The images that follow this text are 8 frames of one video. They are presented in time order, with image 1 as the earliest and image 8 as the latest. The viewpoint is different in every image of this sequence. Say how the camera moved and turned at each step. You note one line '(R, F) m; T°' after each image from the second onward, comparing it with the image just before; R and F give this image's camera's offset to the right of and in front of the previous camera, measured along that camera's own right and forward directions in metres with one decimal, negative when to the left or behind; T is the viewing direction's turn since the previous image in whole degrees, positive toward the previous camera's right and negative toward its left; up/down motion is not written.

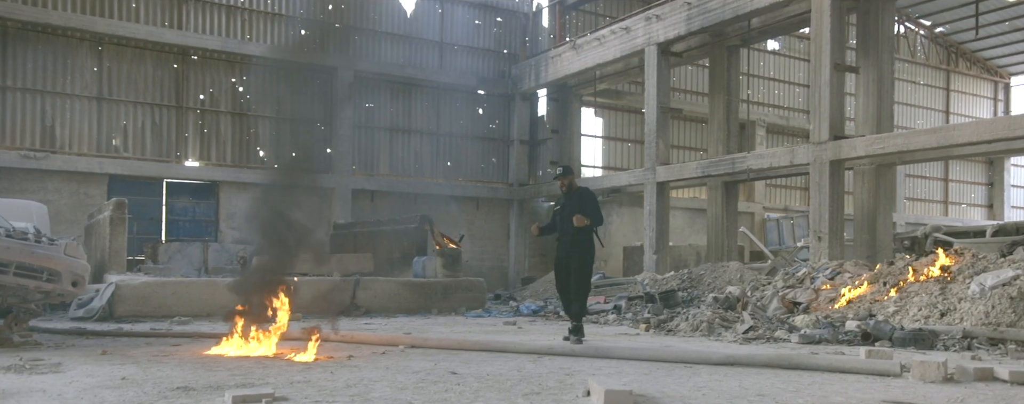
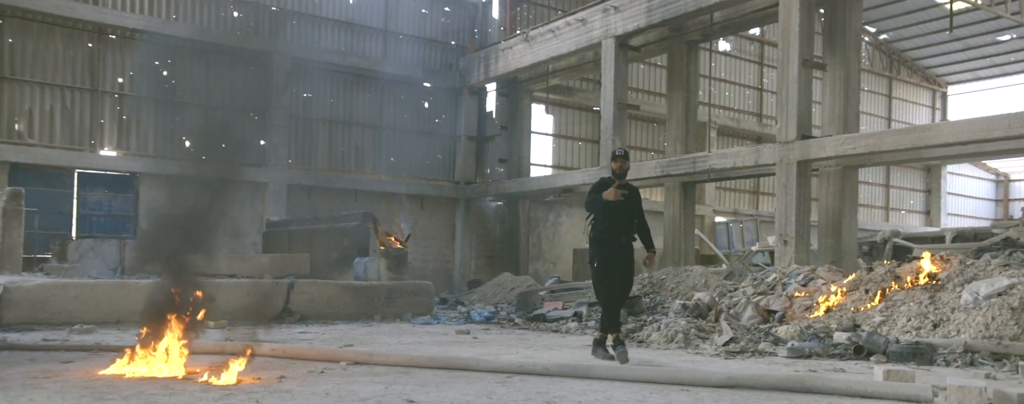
(-0.2, +1.2) m; +4°
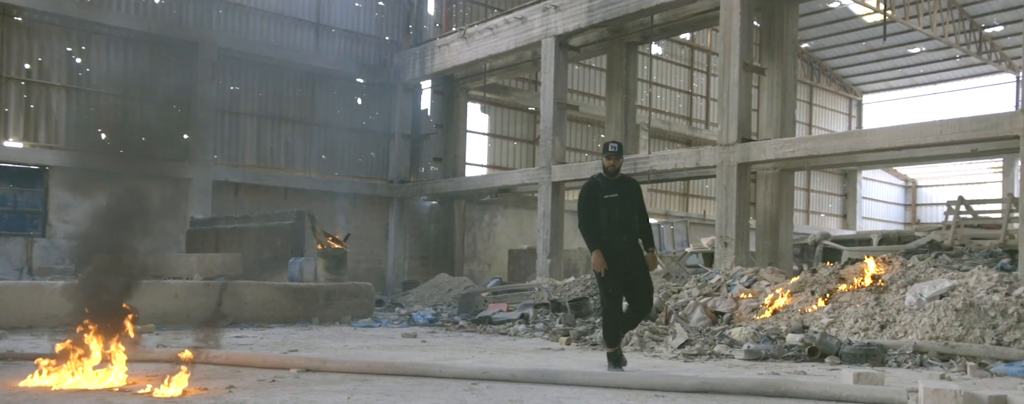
(-0.3, +0.3) m; +5°
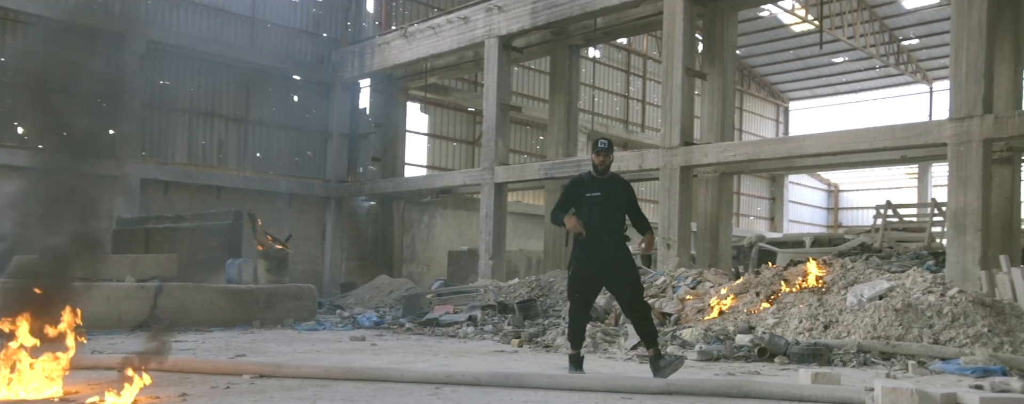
(-0.3, +0.1) m; +4°
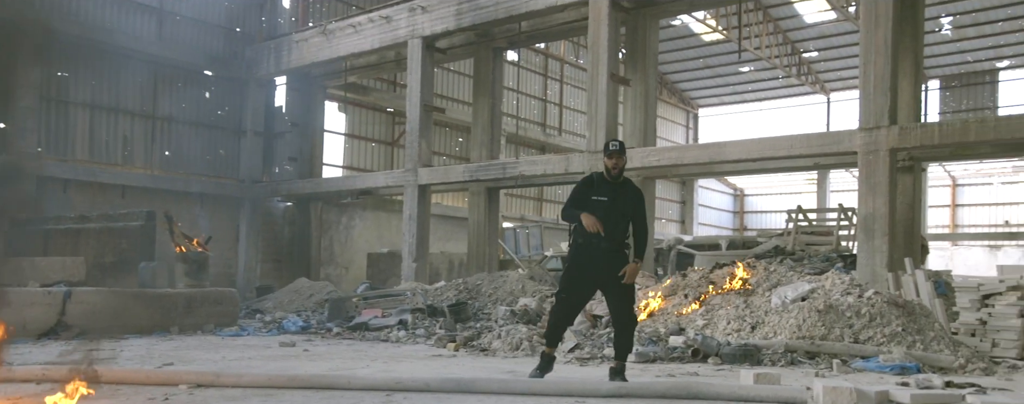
(-0.3, 0.0) m; +6°
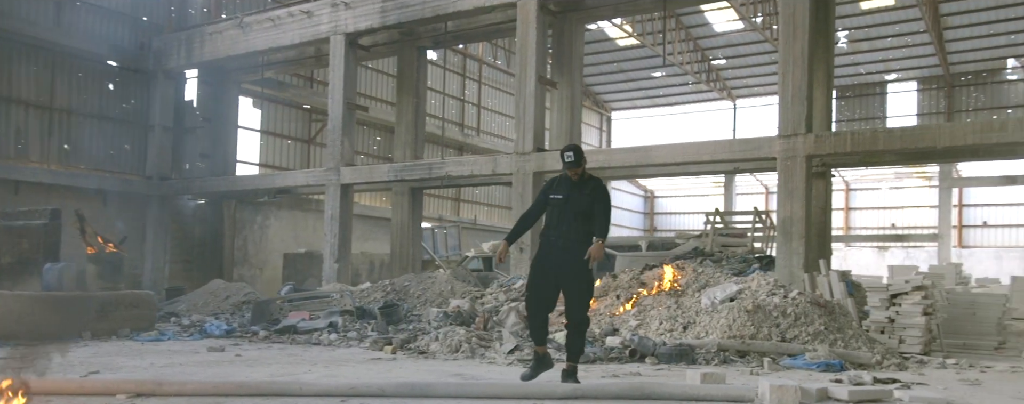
(-0.4, 0.0) m; +6°
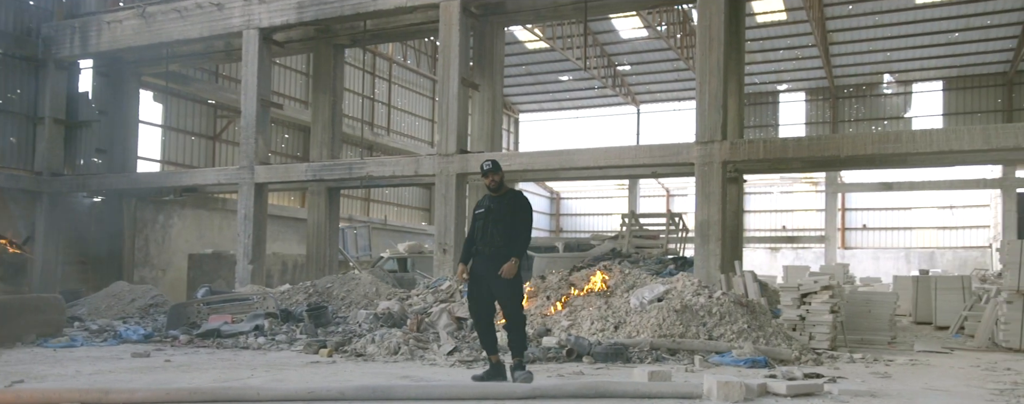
(-0.5, -0.1) m; +7°
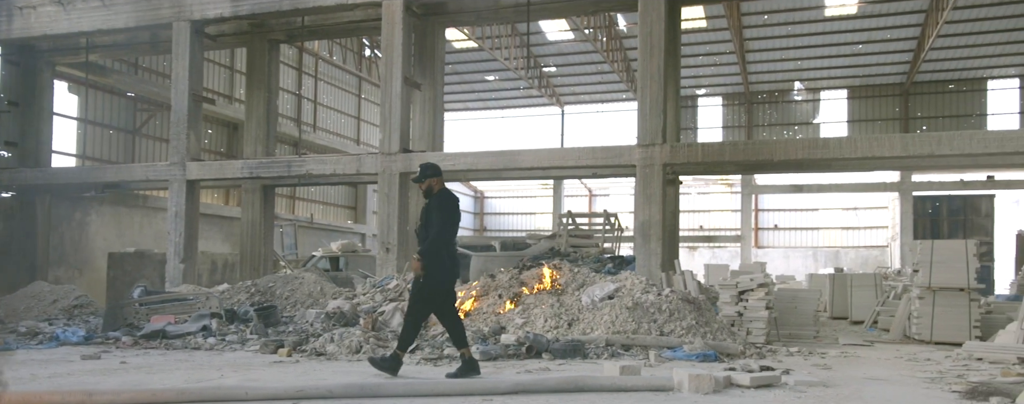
(-0.6, -0.2) m; +6°
